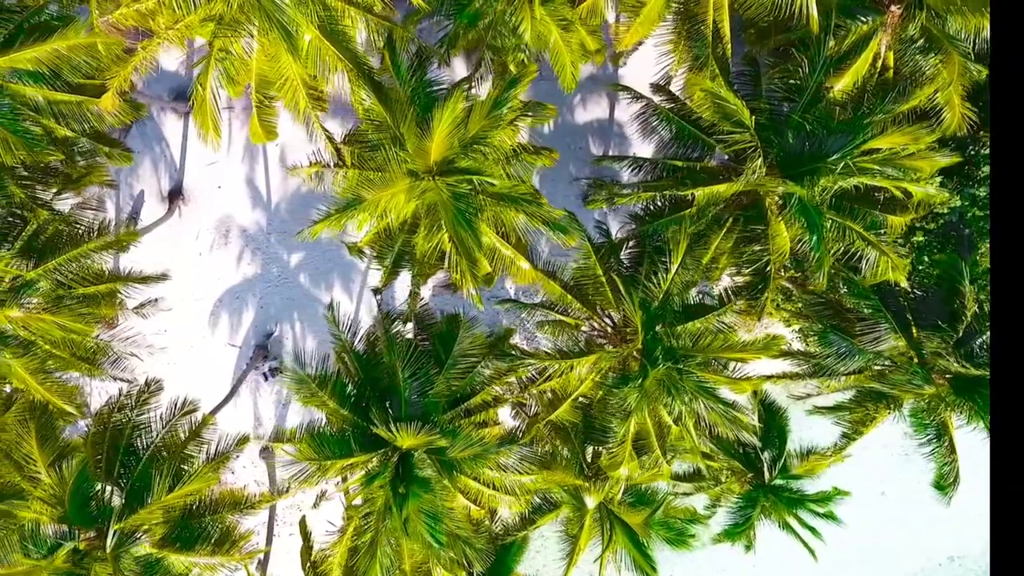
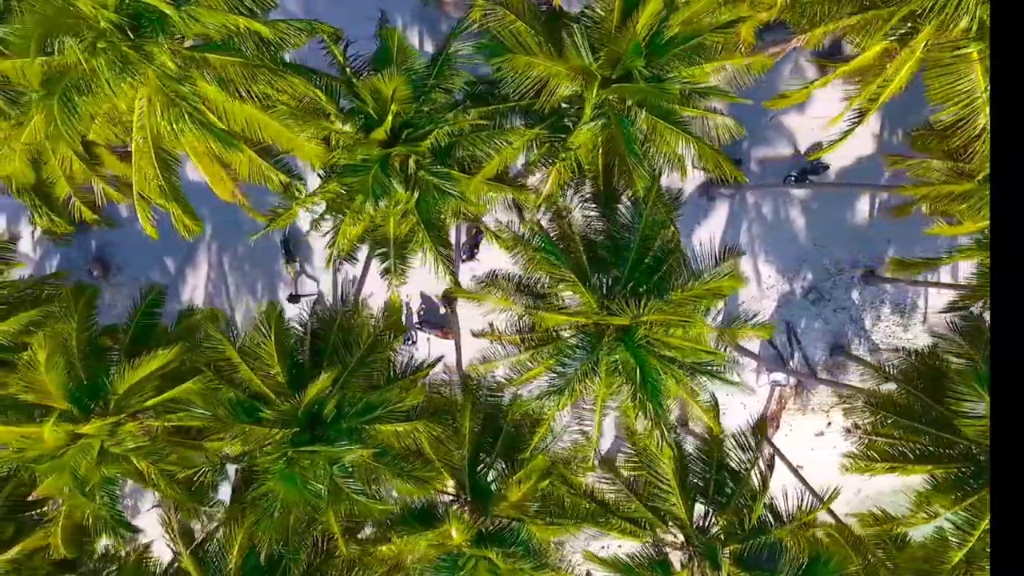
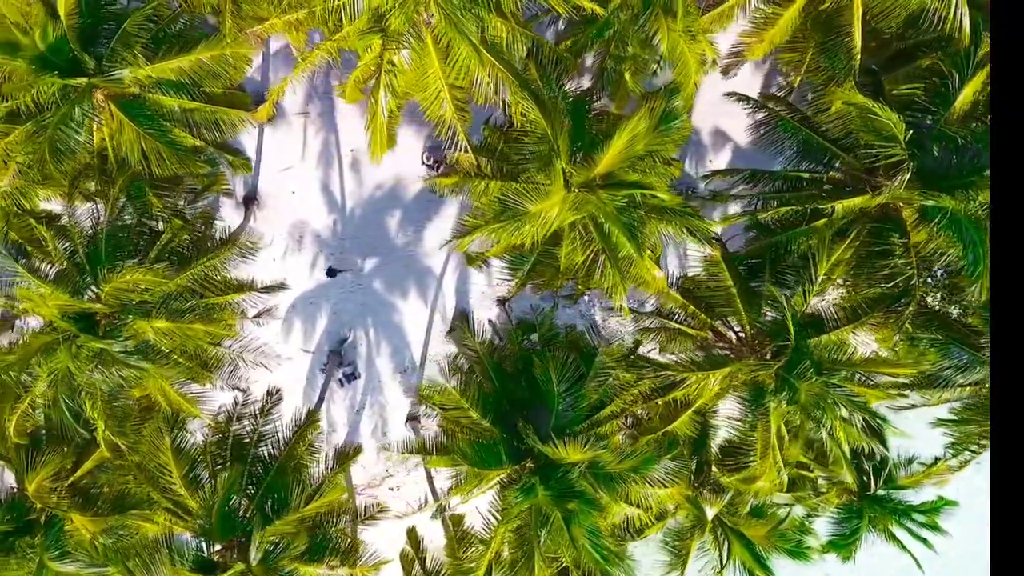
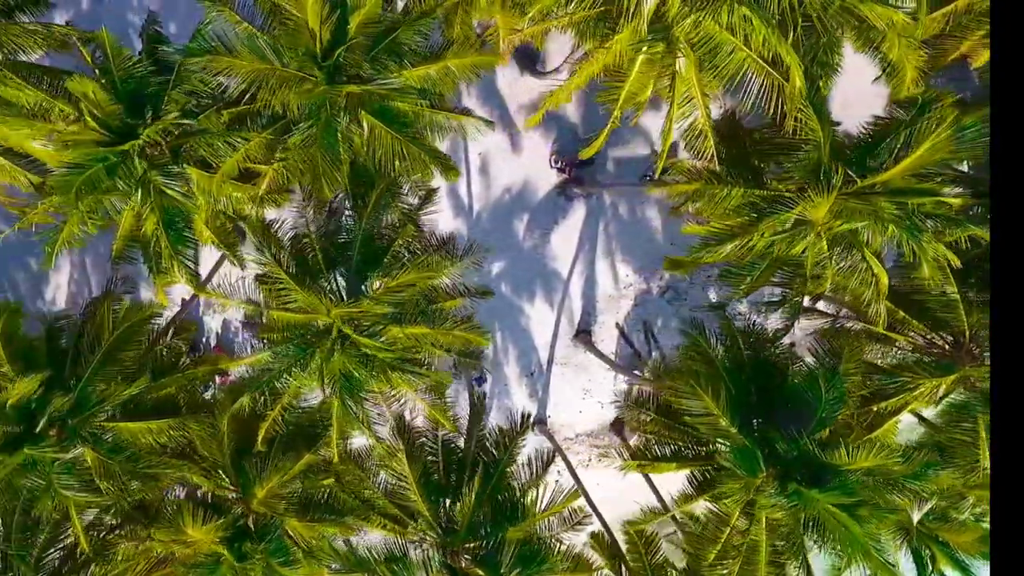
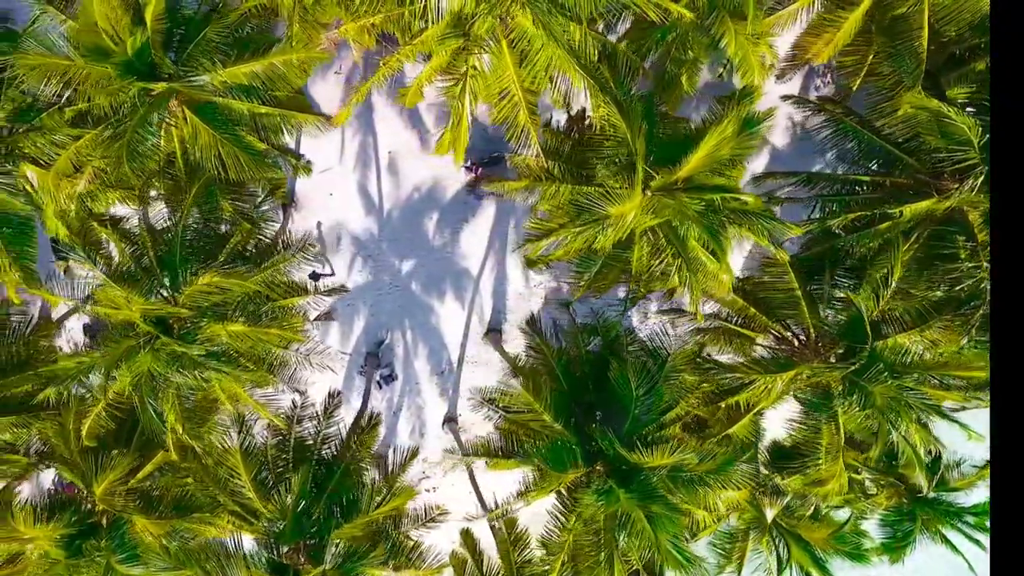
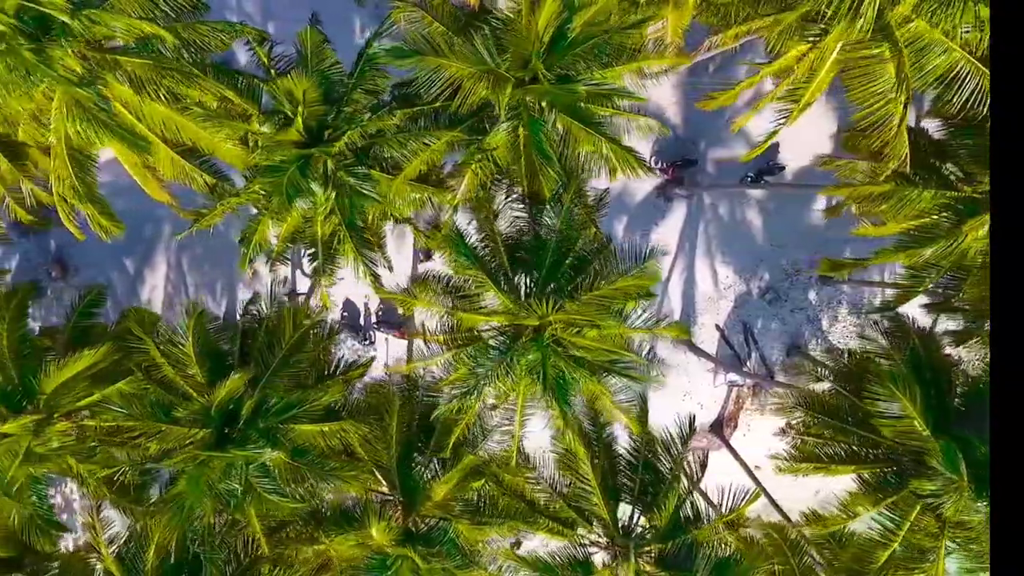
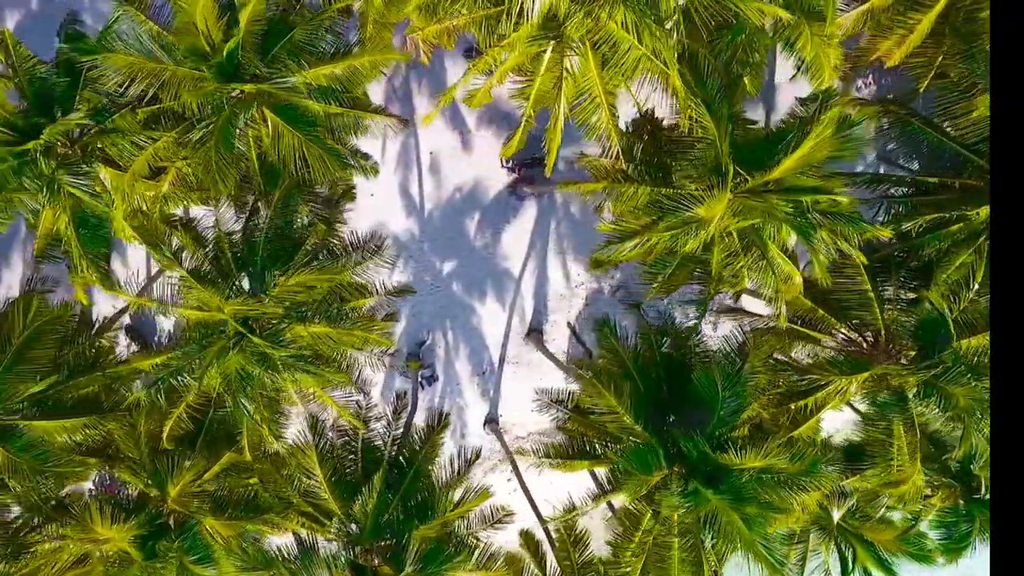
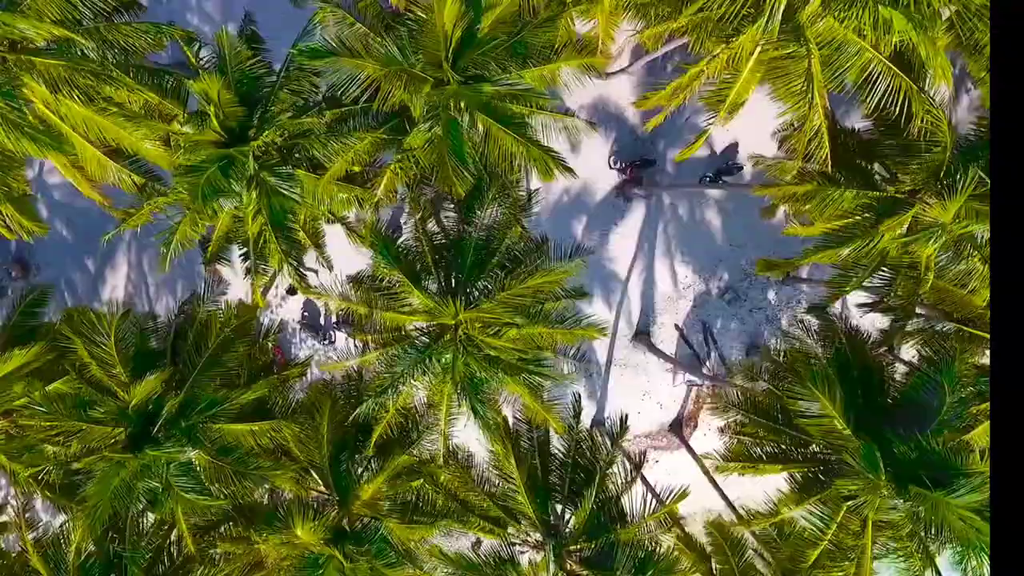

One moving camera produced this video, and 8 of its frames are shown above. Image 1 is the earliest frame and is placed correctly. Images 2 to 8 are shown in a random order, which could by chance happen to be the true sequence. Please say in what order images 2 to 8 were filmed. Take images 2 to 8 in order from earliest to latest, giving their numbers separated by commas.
3, 5, 7, 4, 8, 6, 2
